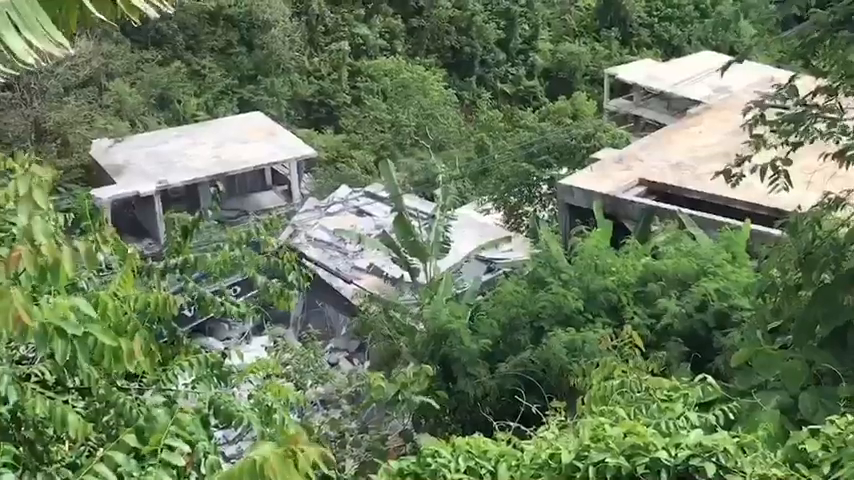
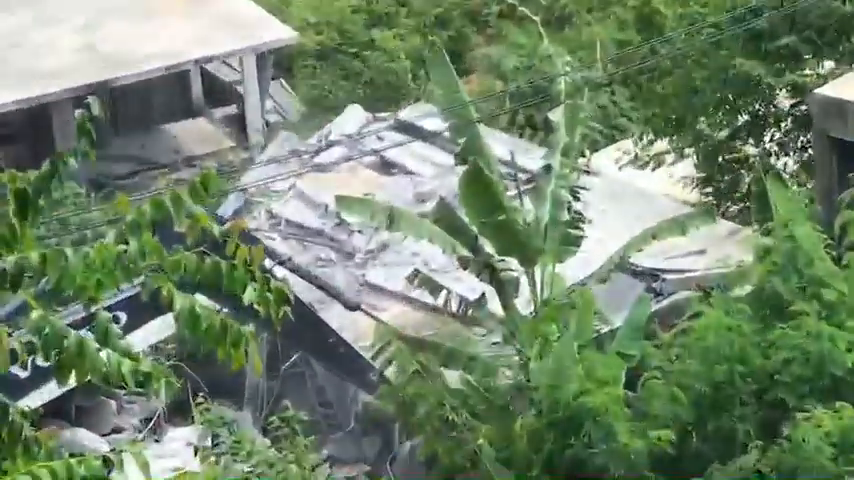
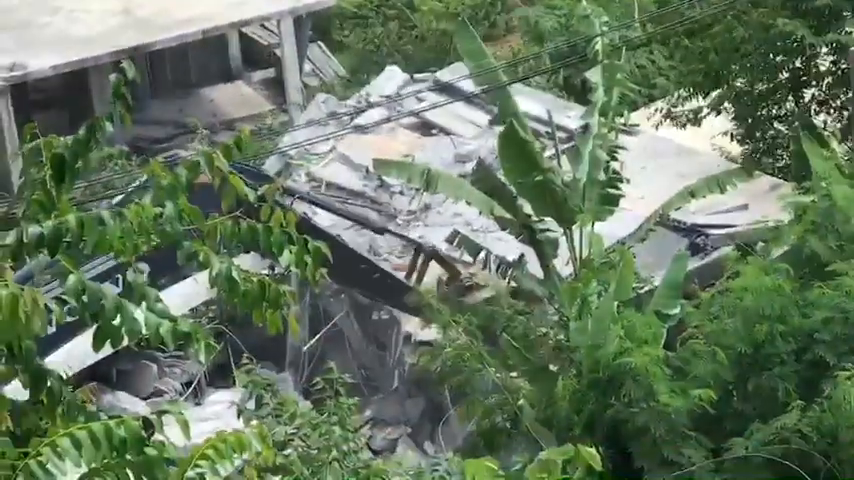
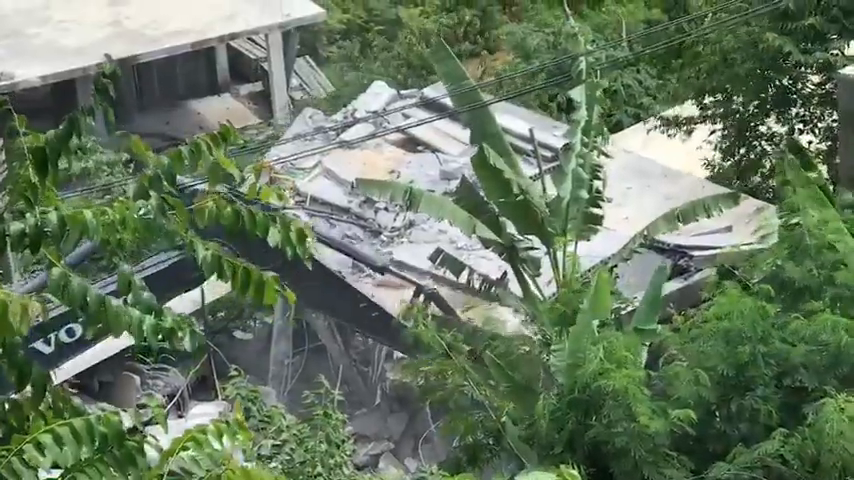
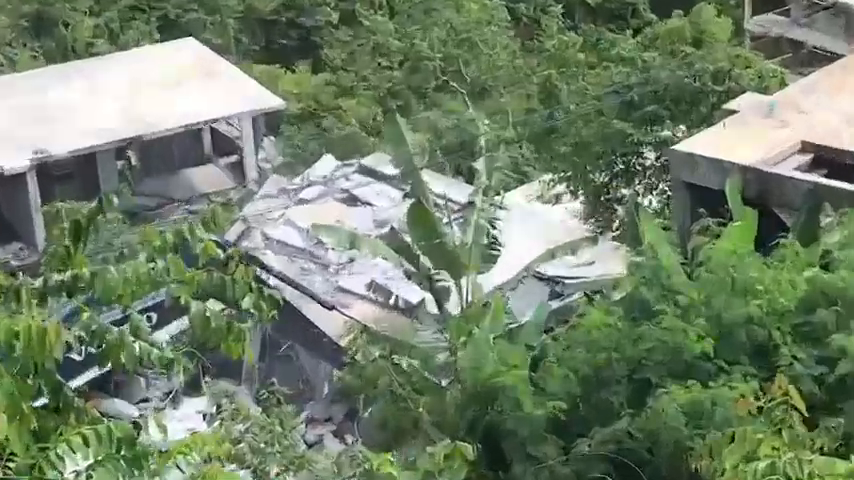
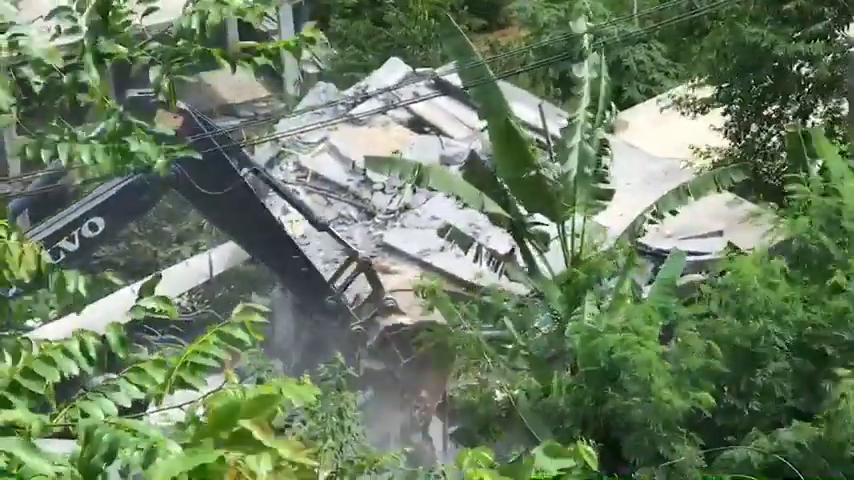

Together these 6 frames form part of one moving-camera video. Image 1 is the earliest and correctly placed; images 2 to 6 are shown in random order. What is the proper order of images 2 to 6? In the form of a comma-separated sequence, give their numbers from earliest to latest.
5, 2, 3, 4, 6
